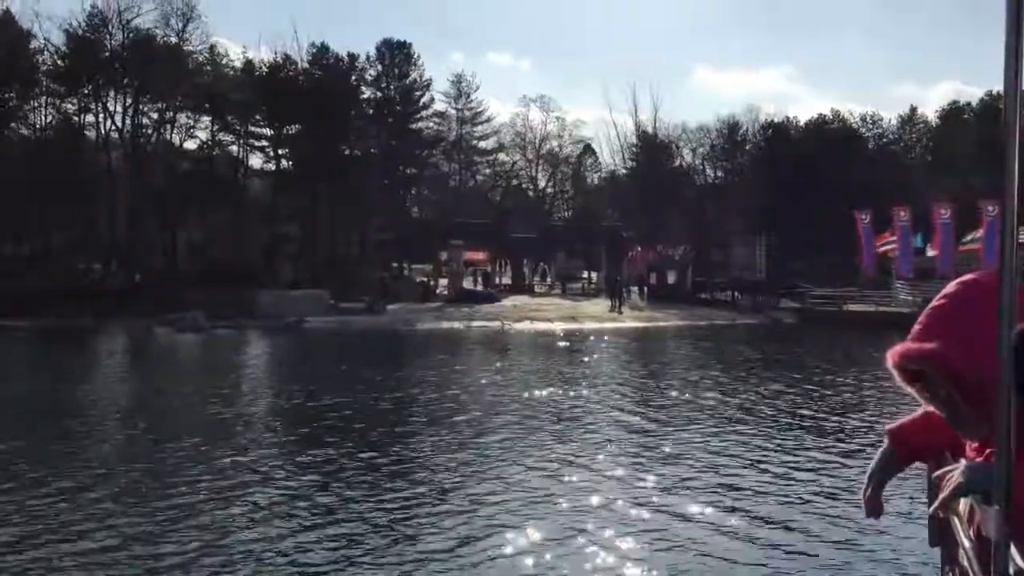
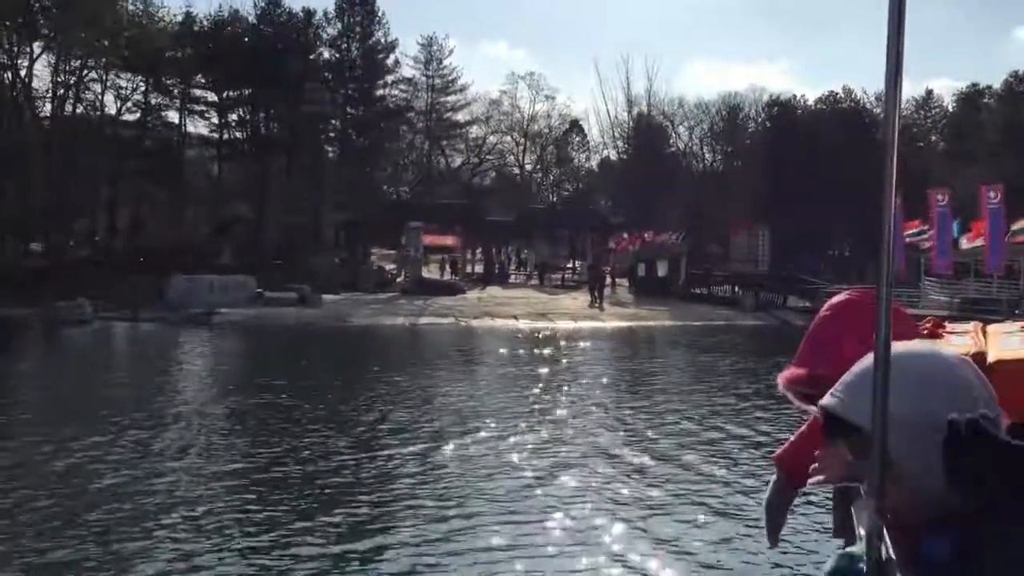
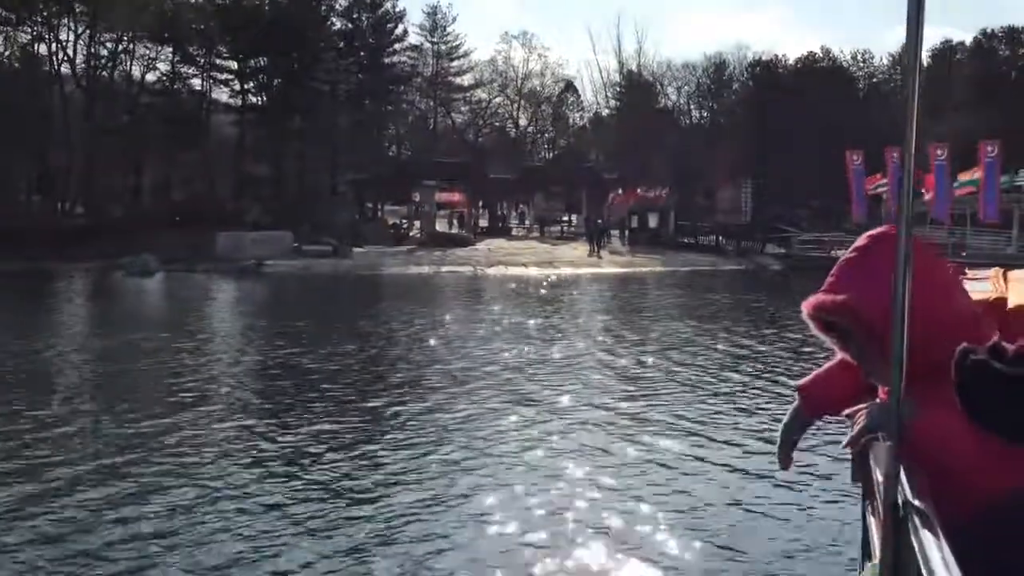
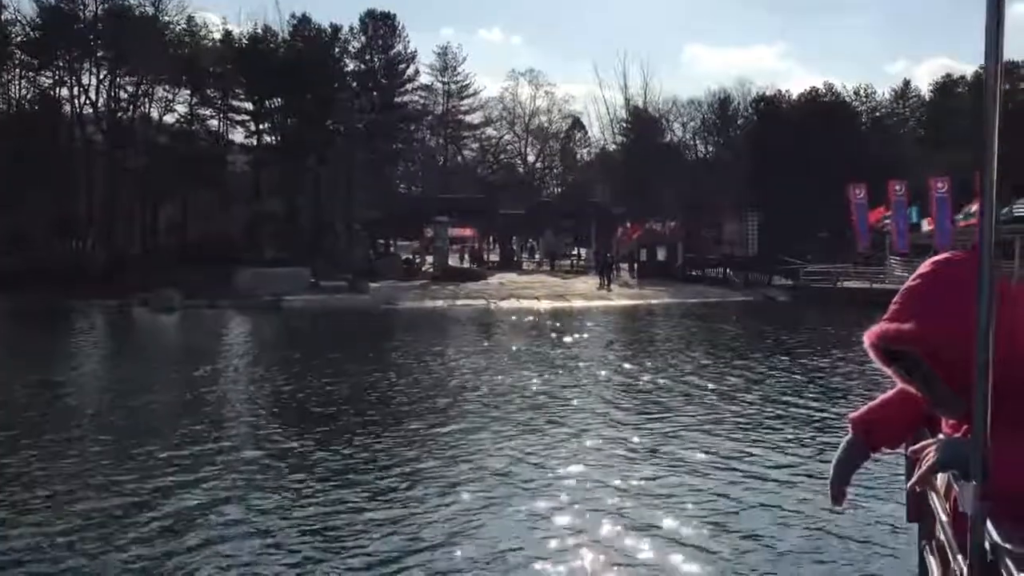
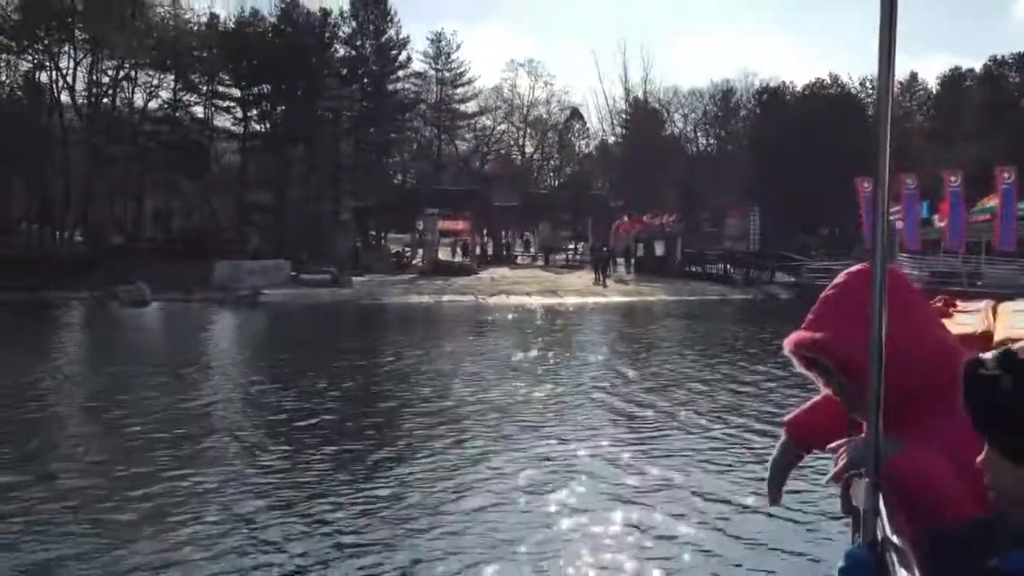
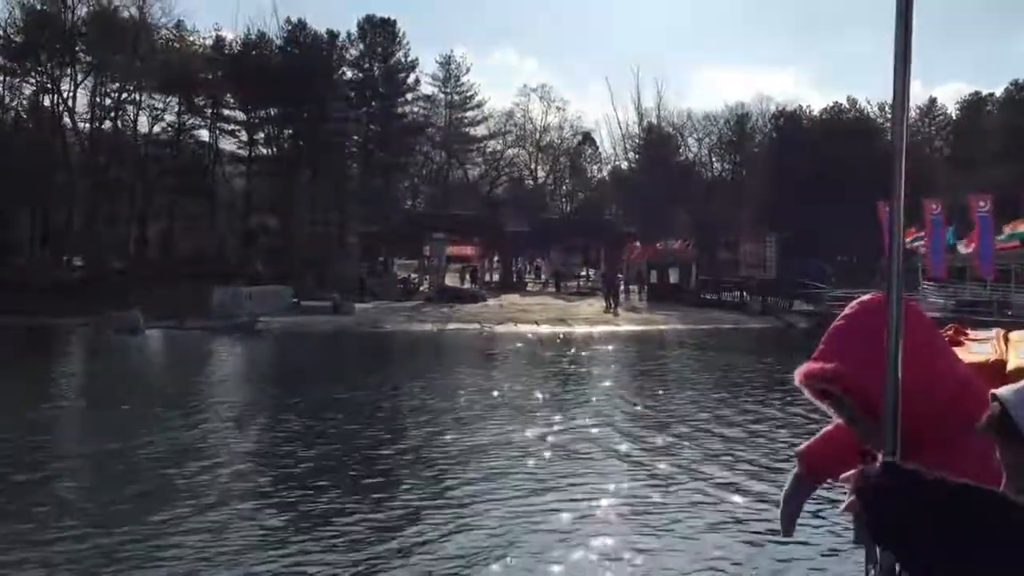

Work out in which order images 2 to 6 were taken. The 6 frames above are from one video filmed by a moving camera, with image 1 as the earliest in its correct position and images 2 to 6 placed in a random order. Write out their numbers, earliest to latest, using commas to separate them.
4, 3, 5, 6, 2
